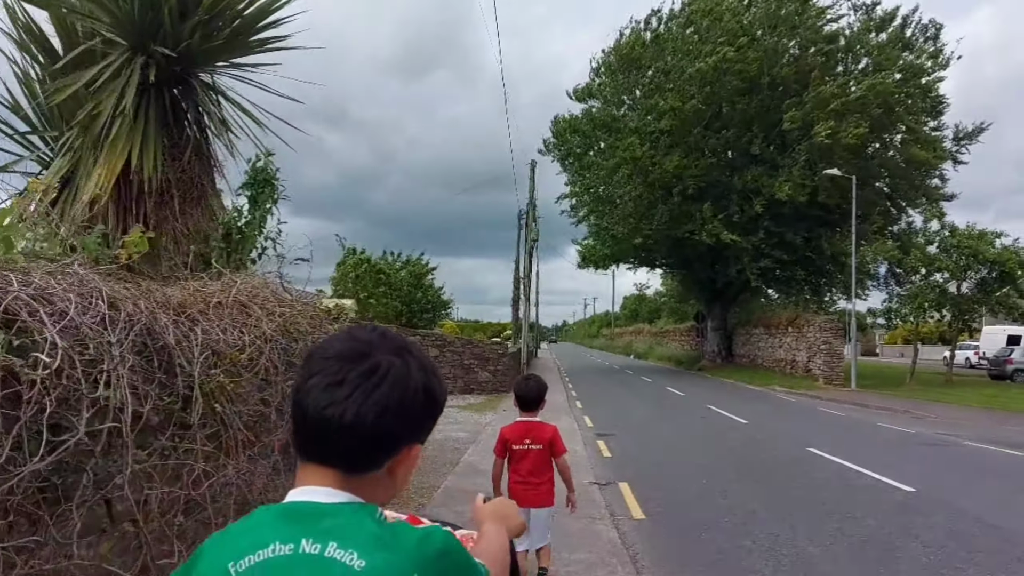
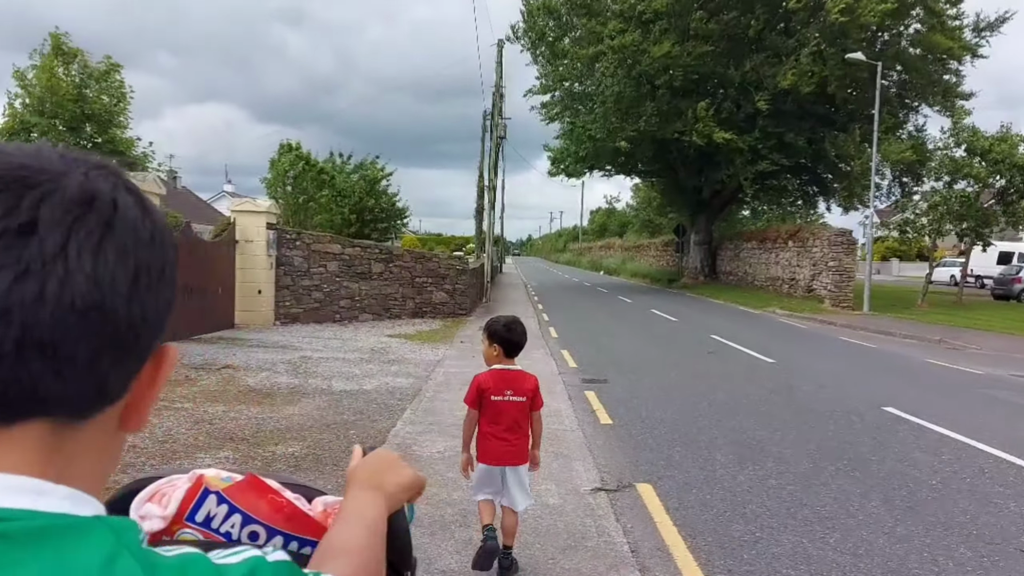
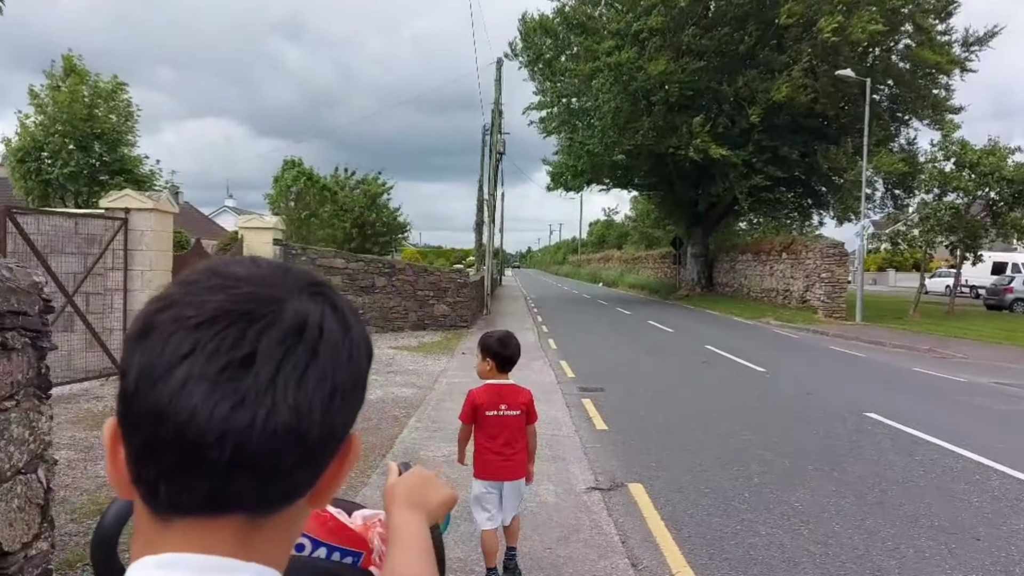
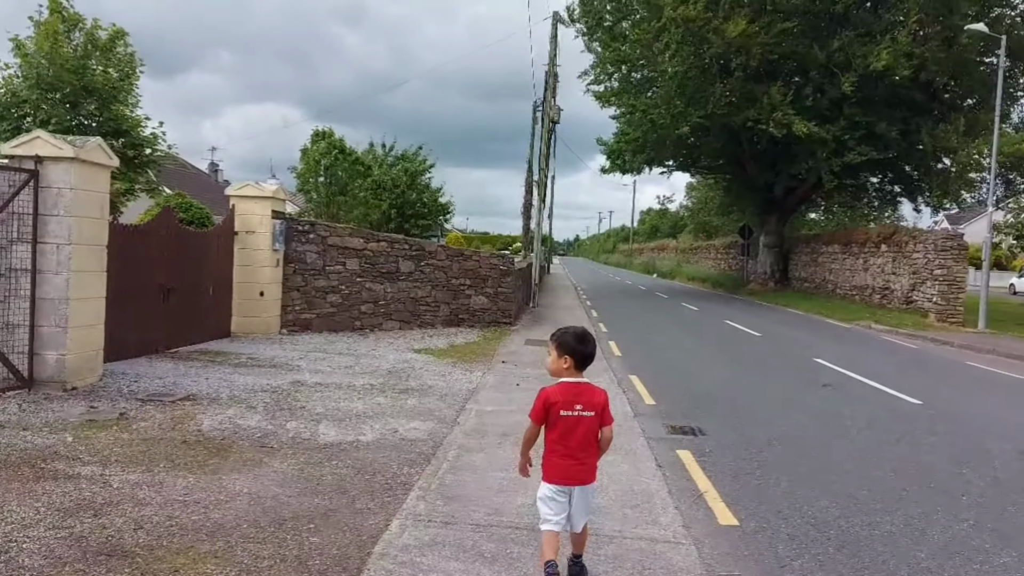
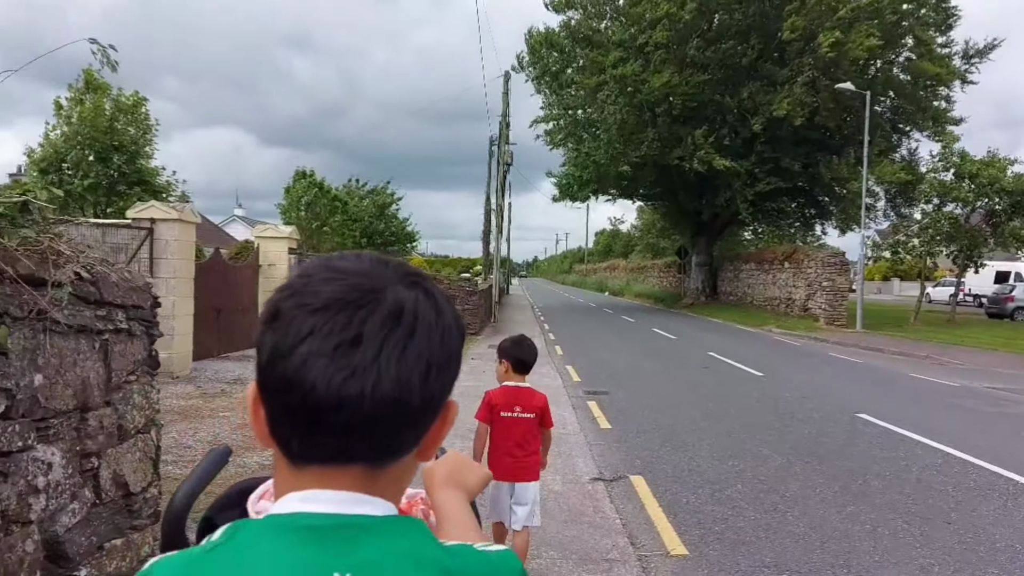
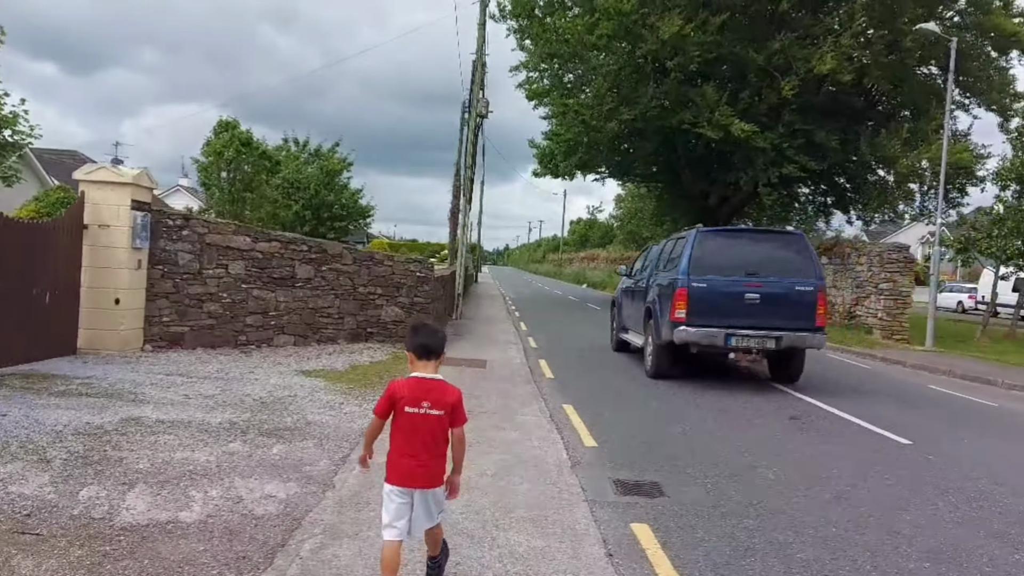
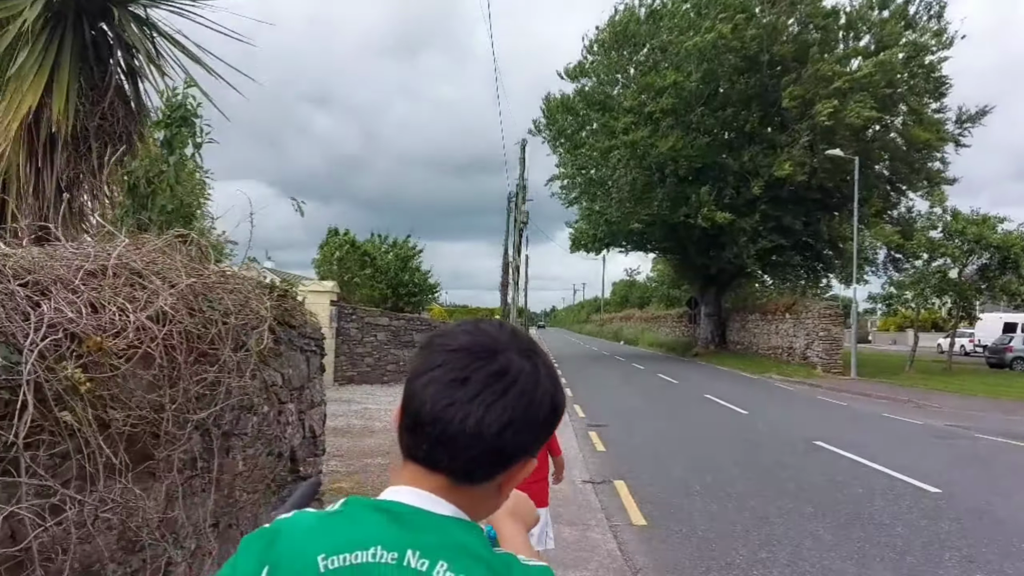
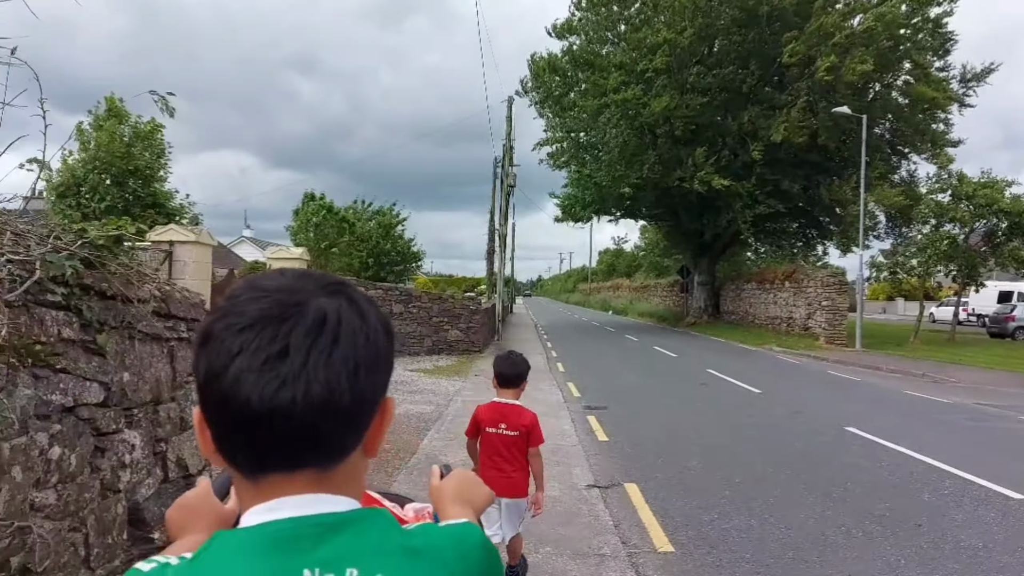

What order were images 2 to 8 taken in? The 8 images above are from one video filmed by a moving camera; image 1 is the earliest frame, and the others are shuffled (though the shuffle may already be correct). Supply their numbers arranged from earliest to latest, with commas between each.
7, 8, 5, 3, 2, 4, 6
